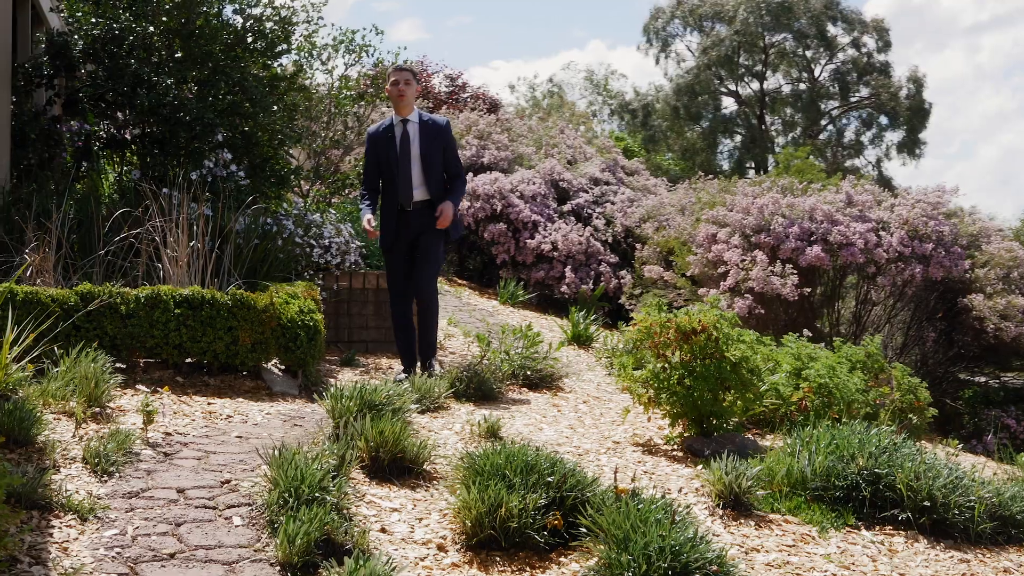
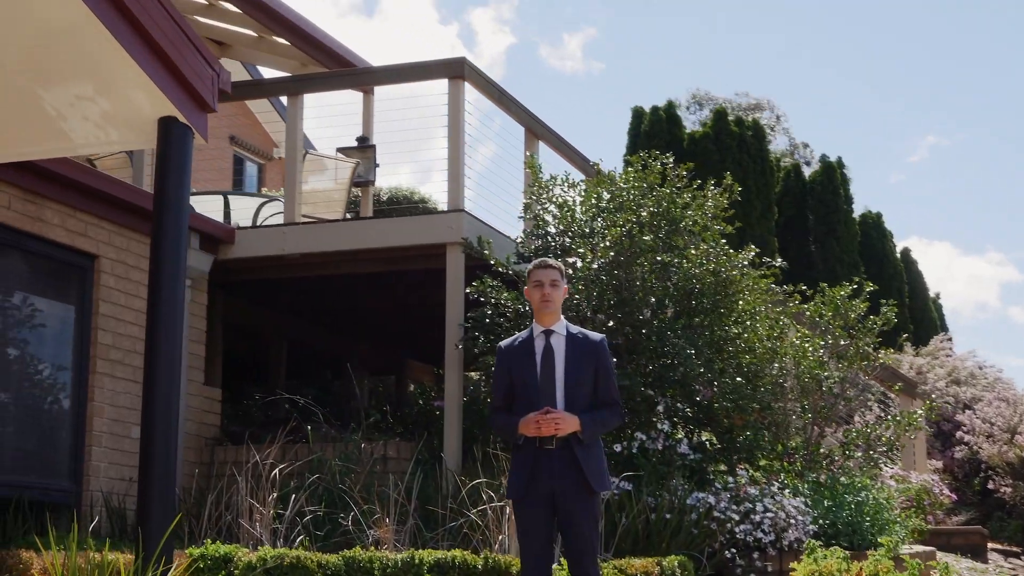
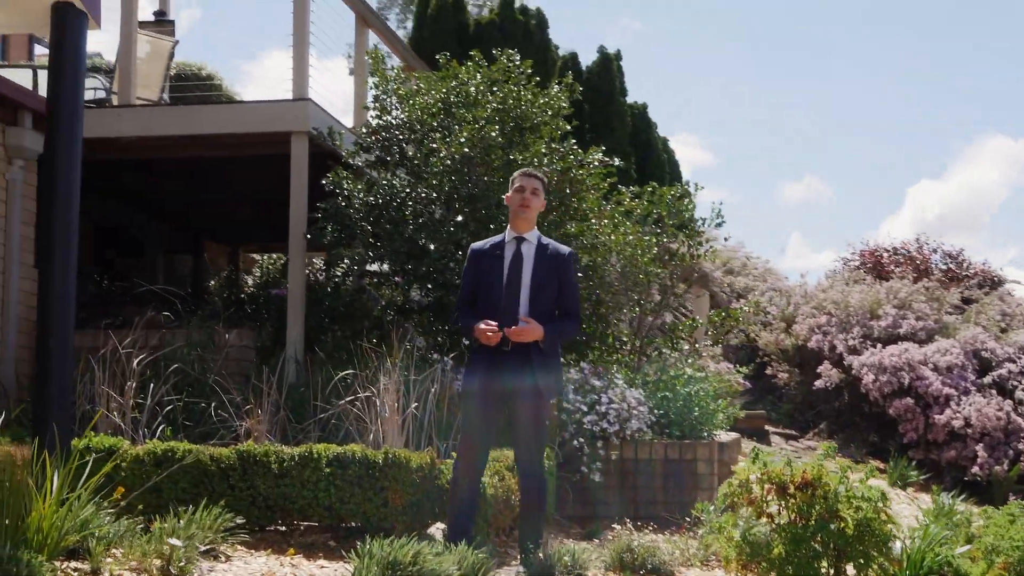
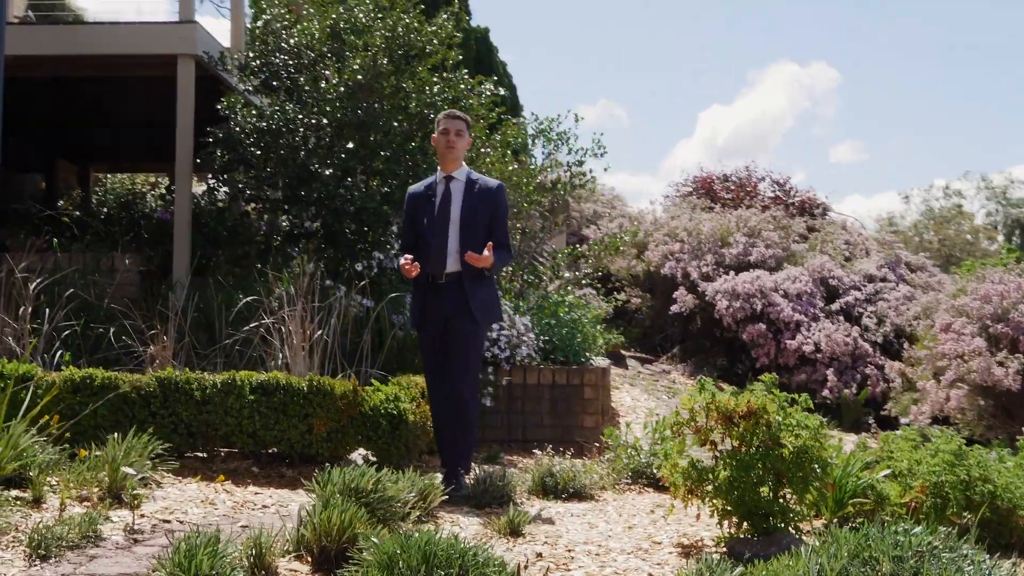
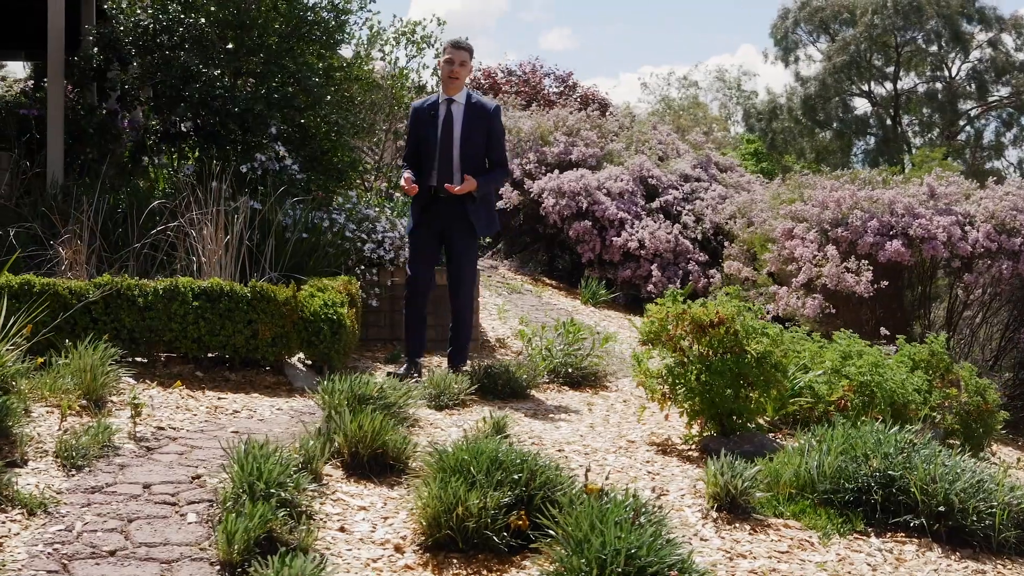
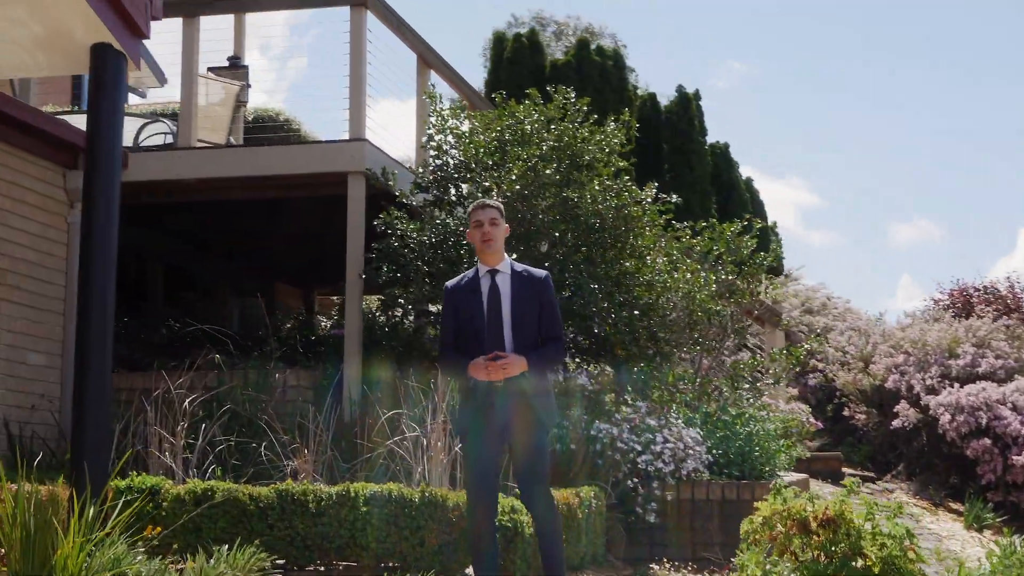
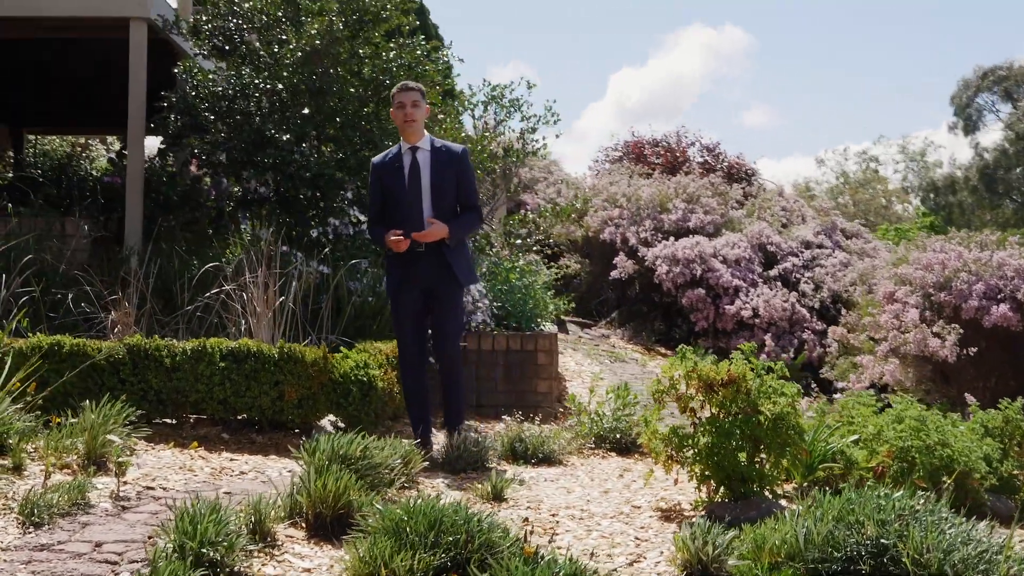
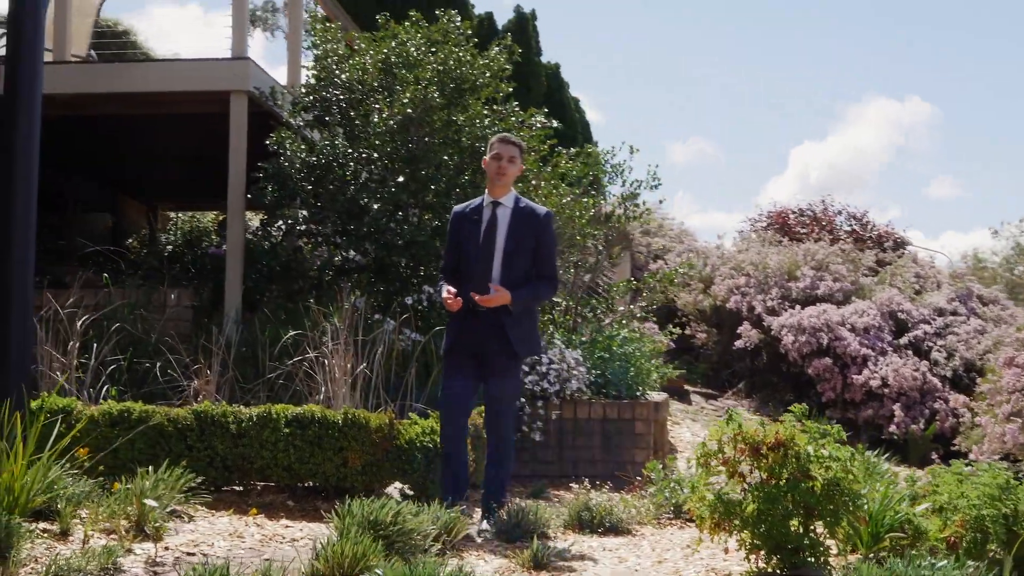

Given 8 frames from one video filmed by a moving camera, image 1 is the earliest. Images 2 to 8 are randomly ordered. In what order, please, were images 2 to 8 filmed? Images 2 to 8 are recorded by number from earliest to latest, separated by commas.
5, 7, 4, 8, 3, 6, 2
